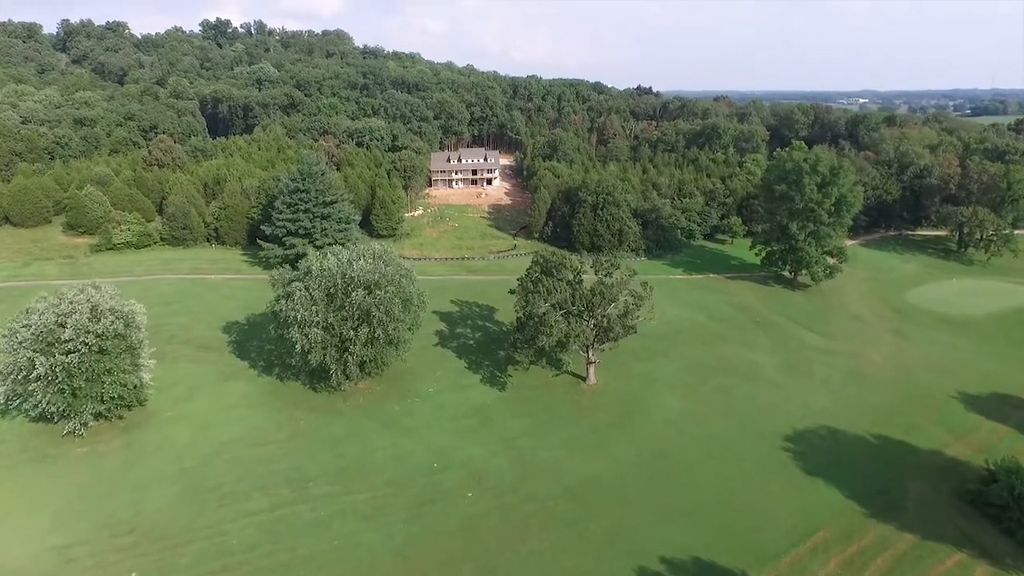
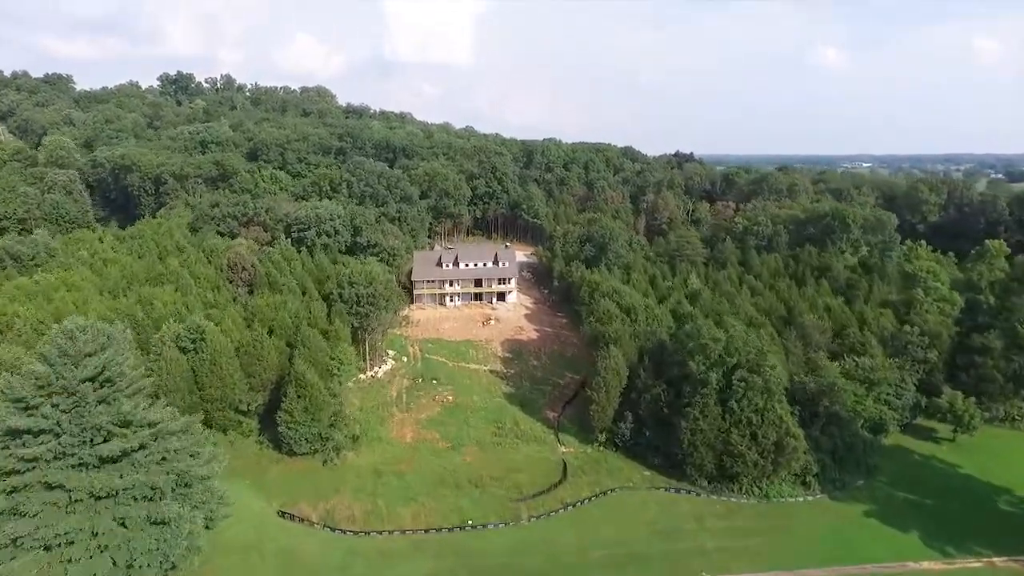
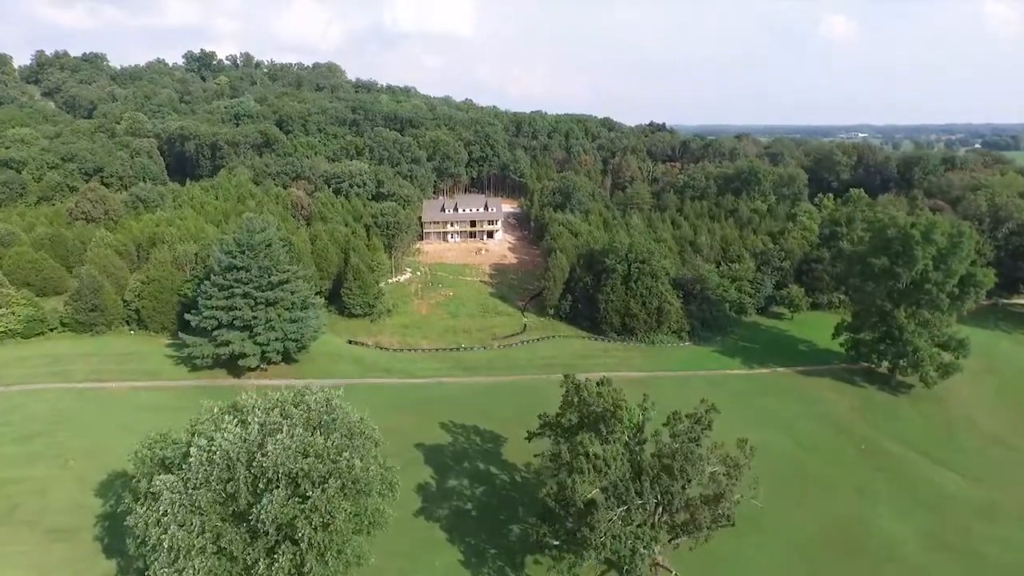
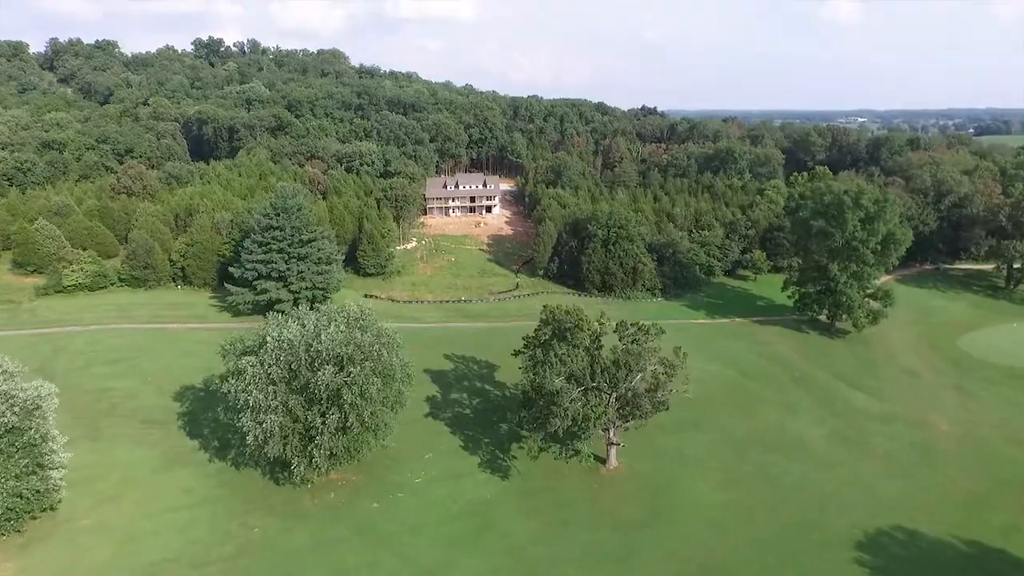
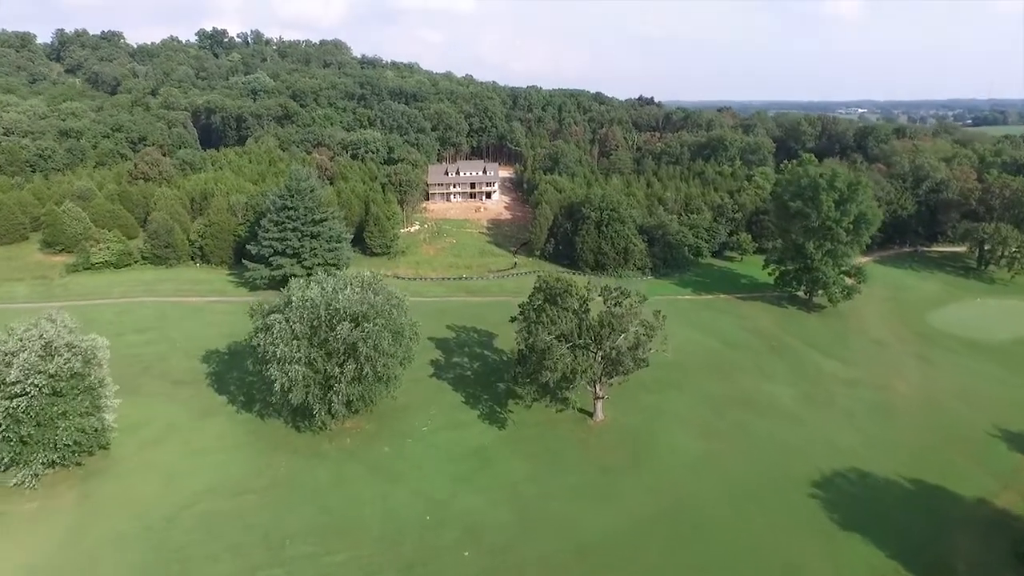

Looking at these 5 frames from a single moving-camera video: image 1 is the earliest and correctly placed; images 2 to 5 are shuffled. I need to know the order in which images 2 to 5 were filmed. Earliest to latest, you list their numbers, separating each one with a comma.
5, 4, 3, 2
